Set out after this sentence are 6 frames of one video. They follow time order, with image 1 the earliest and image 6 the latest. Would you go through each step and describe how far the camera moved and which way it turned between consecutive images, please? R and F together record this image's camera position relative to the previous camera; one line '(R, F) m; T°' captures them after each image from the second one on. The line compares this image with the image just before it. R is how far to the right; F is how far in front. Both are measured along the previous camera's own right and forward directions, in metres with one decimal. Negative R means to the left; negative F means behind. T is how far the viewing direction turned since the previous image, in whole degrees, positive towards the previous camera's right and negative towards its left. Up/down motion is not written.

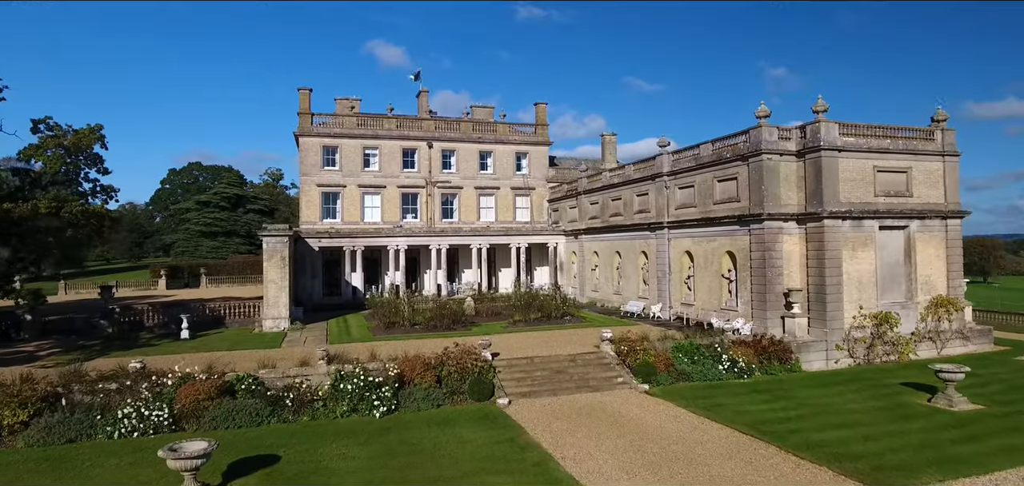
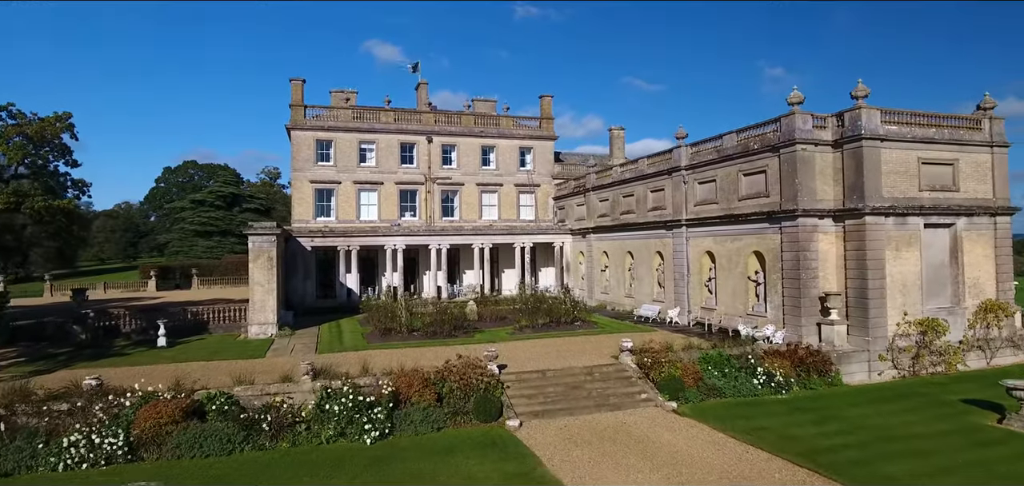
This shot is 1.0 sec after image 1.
(-0.2, +1.8) m; 0°
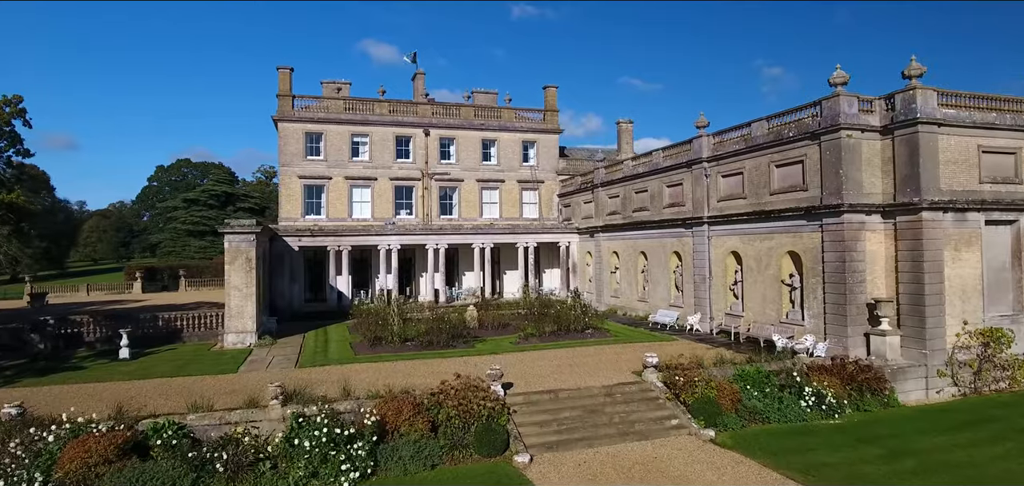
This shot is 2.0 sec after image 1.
(-0.1, +2.1) m; 0°
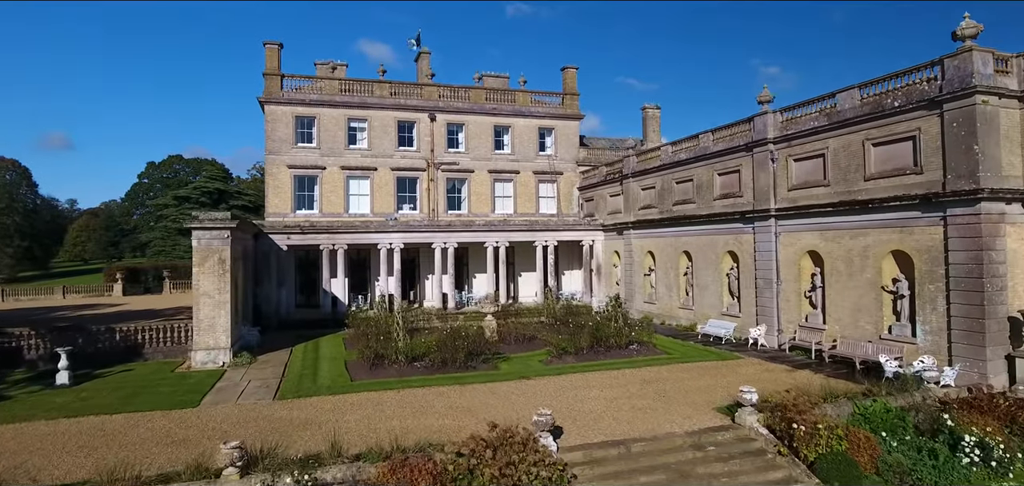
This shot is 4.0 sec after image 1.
(-0.7, +3.4) m; 0°
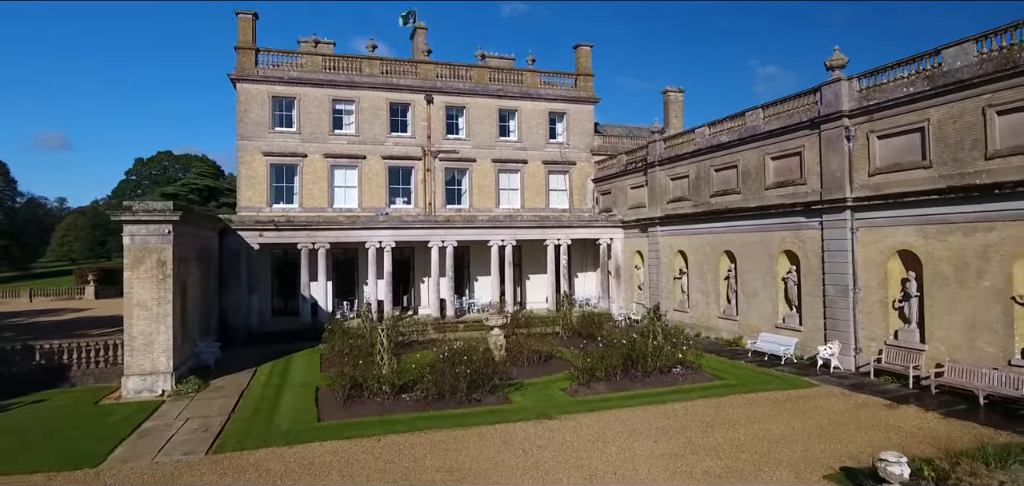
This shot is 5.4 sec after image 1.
(-0.3, +3.3) m; 0°
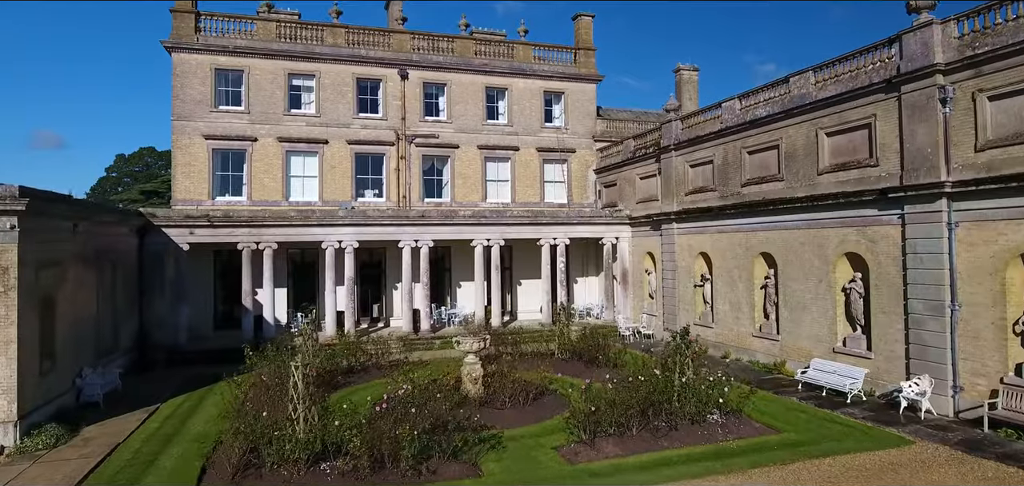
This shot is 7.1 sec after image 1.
(+0.3, +3.6) m; 0°
